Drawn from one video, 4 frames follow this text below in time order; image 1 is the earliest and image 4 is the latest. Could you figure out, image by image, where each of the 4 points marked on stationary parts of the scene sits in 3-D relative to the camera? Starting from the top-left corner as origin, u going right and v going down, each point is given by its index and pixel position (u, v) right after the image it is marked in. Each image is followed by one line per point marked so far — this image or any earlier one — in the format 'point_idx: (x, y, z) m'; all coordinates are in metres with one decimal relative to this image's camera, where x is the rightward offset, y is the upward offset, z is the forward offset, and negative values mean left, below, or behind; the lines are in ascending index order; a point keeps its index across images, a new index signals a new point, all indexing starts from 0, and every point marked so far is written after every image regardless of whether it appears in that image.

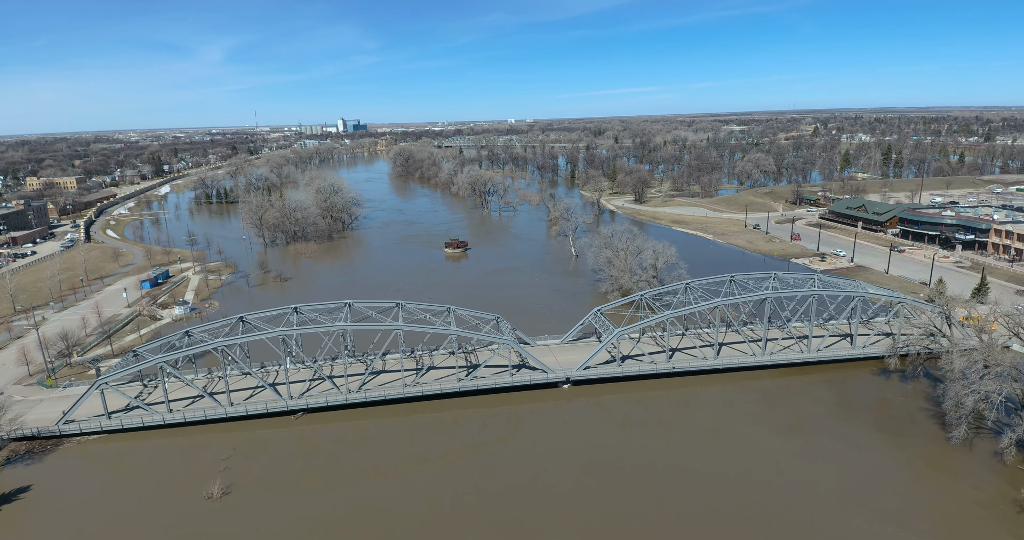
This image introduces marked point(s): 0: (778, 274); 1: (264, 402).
0: (+9.8, -0.2, +19.8) m
1: (-7.6, -4.1, +16.2) m
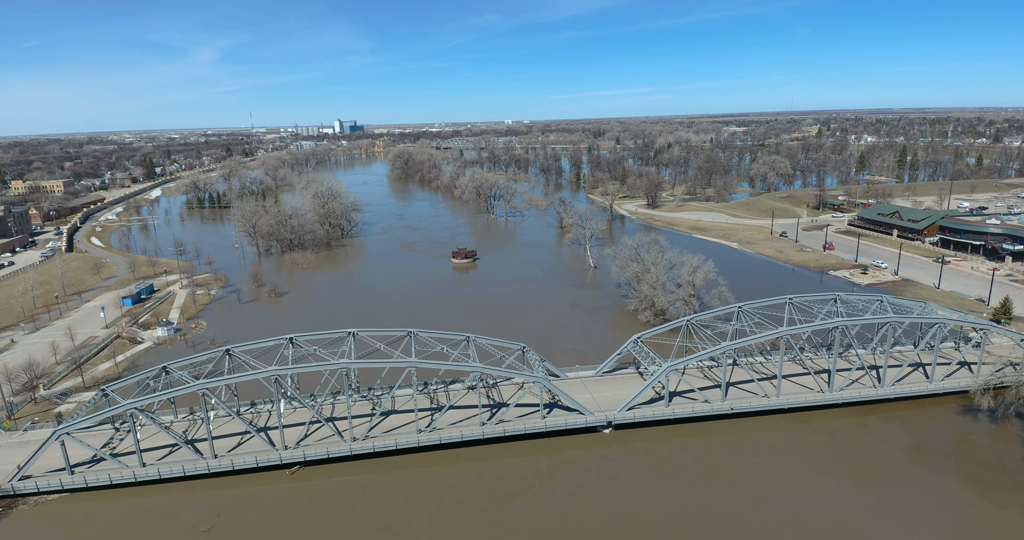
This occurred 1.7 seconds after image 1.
0: (+10.7, -0.9, +17.4) m
1: (-6.7, -4.8, +13.8) m
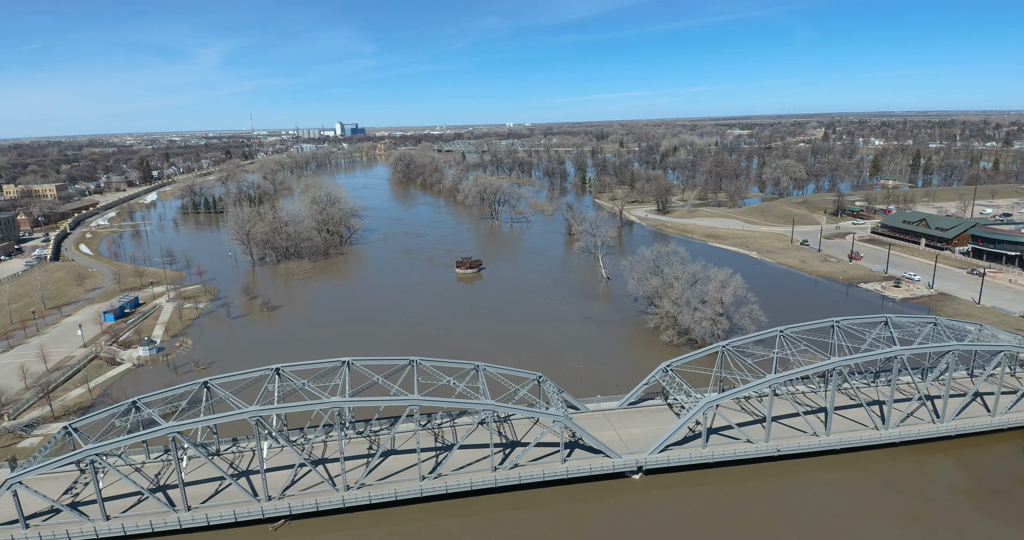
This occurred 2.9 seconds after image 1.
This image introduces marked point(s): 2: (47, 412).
0: (+11.1, -1.4, +15.6) m
1: (-6.3, -5.3, +12.0) m
2: (-15.0, -4.6, +17.2) m
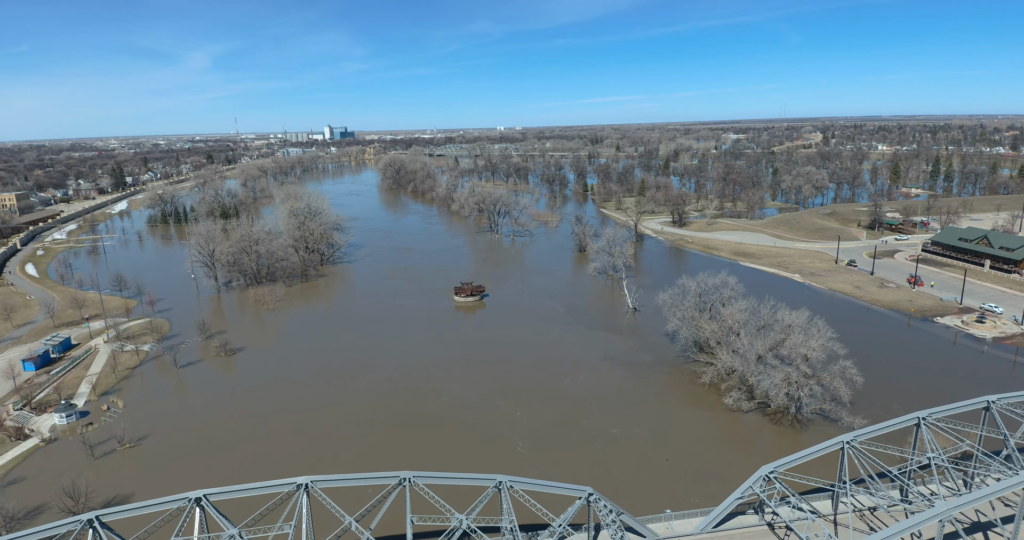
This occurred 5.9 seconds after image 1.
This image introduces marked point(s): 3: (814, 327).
0: (+11.8, -2.7, +11.3) m
1: (-5.5, -6.6, +7.4) m
2: (-14.3, -5.9, +12.4) m
3: (+9.1, -1.7, +16.5) m
